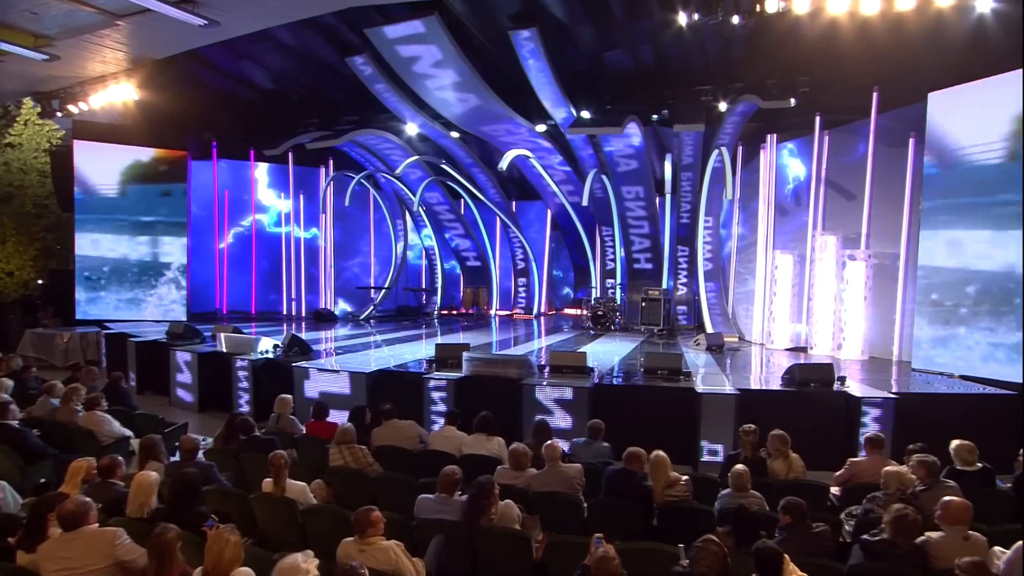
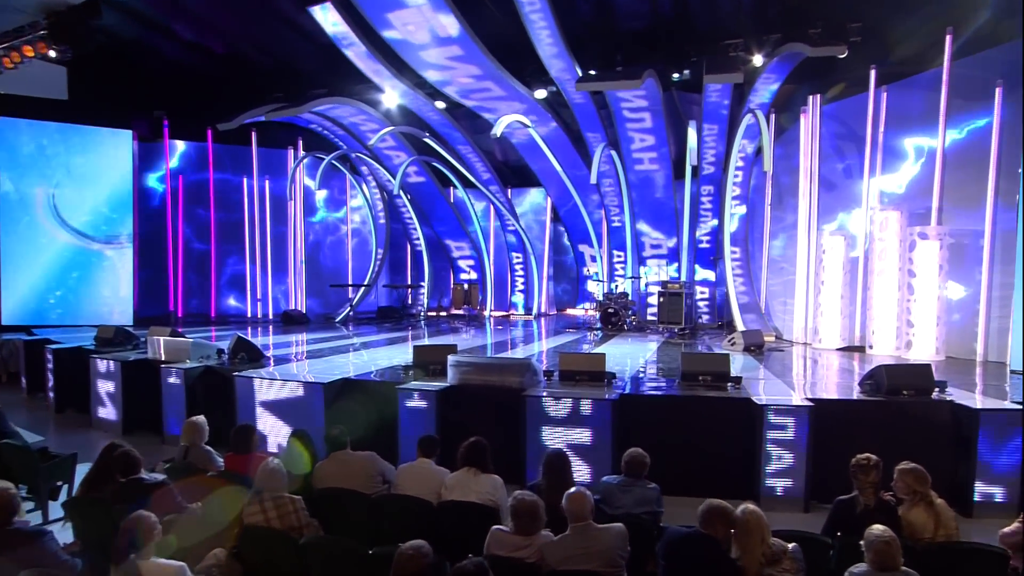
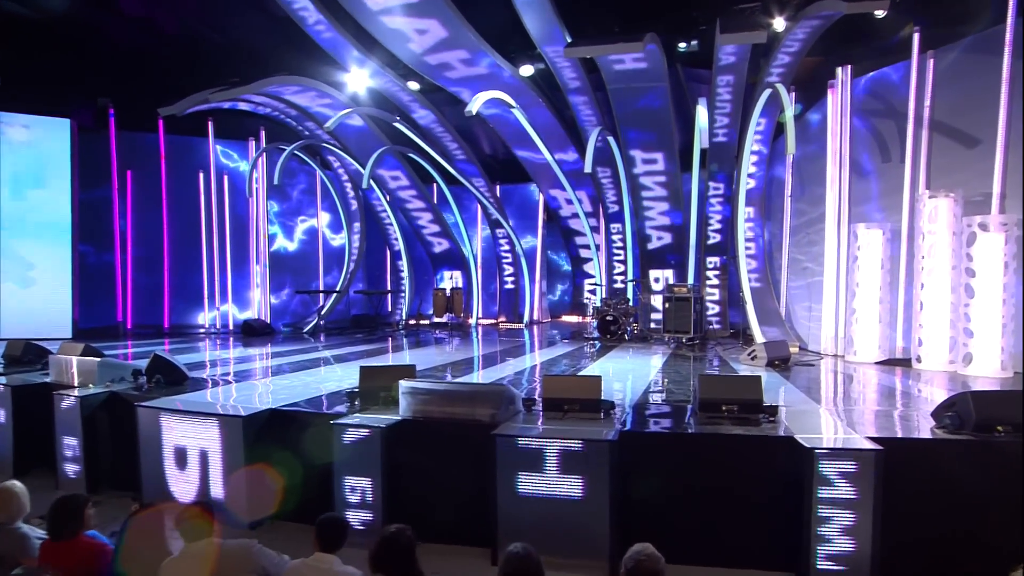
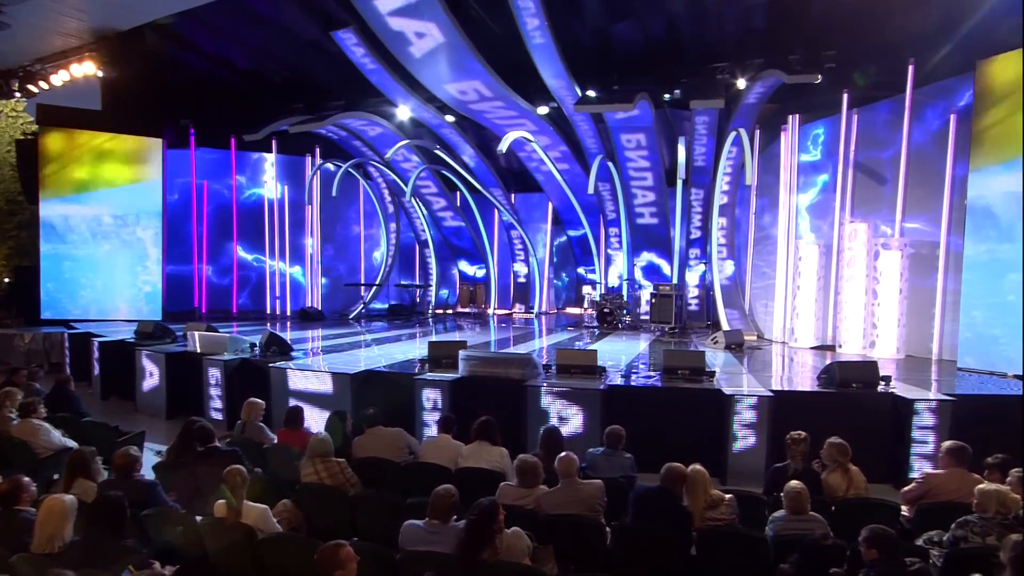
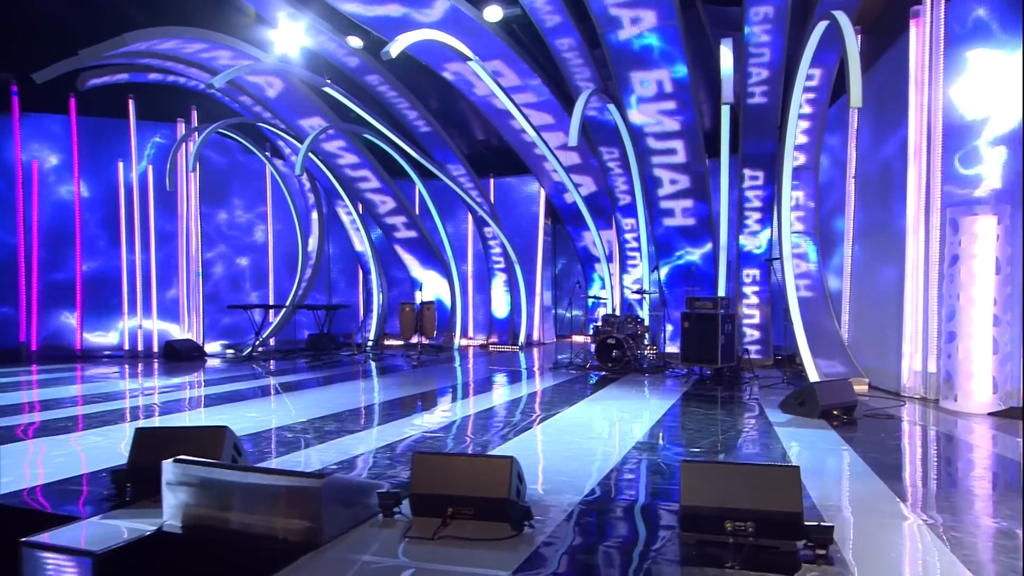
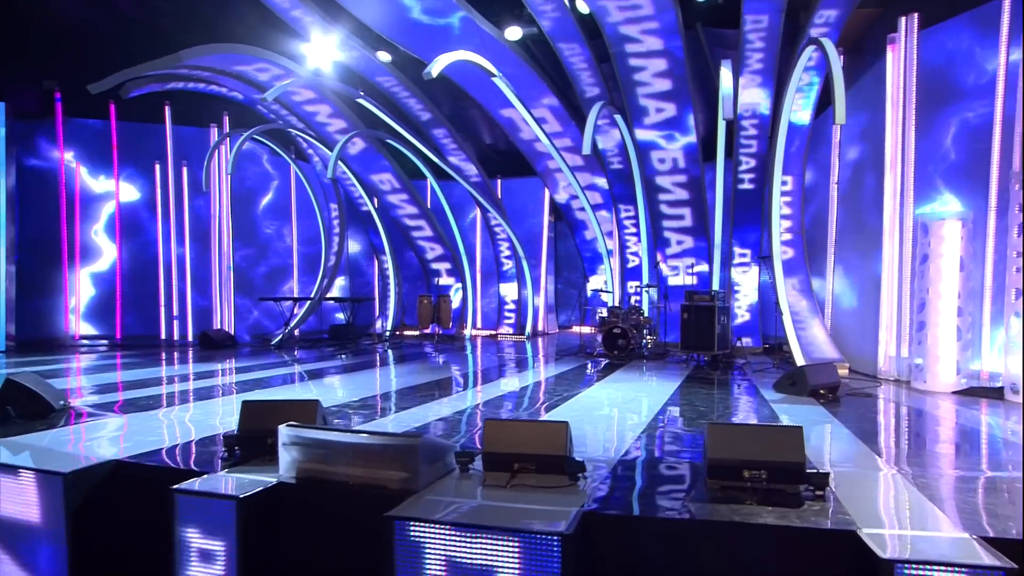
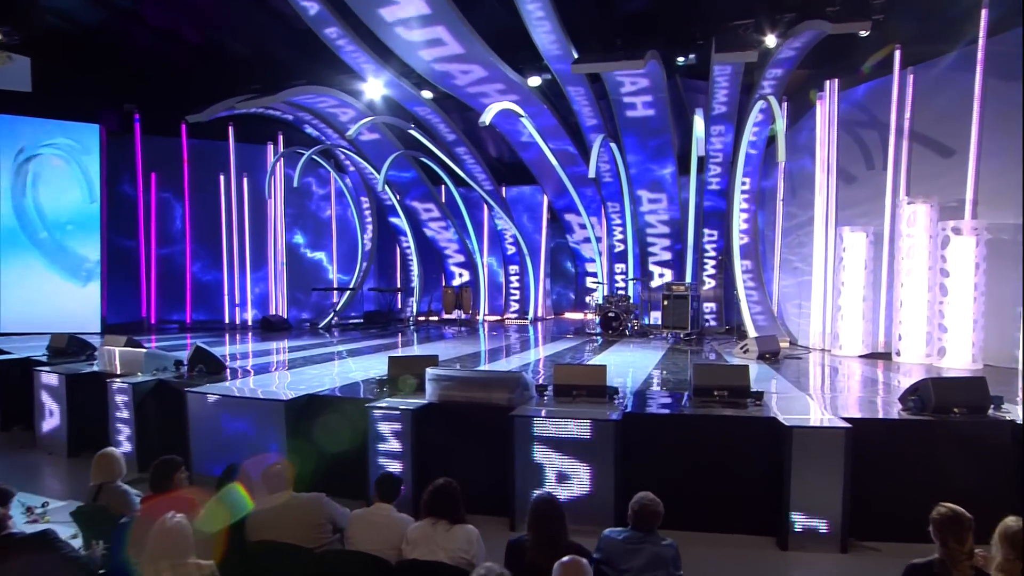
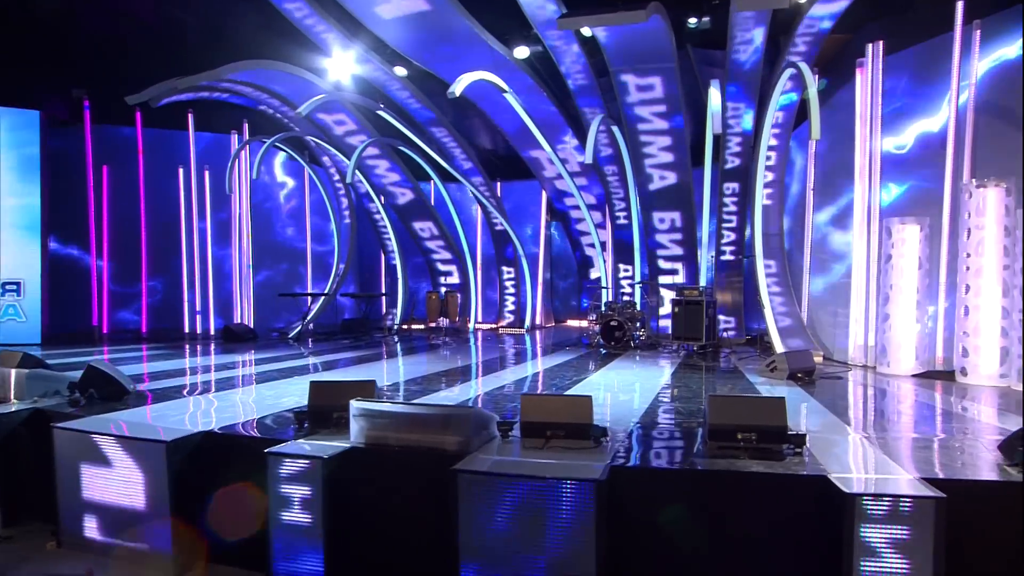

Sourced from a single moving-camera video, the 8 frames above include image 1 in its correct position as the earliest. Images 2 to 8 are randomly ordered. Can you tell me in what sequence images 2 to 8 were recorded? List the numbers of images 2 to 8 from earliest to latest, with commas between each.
4, 2, 7, 3, 8, 6, 5
